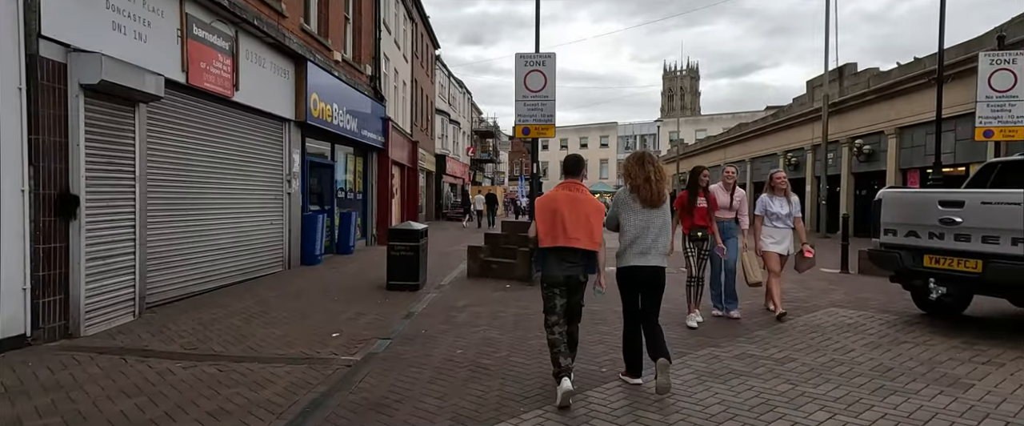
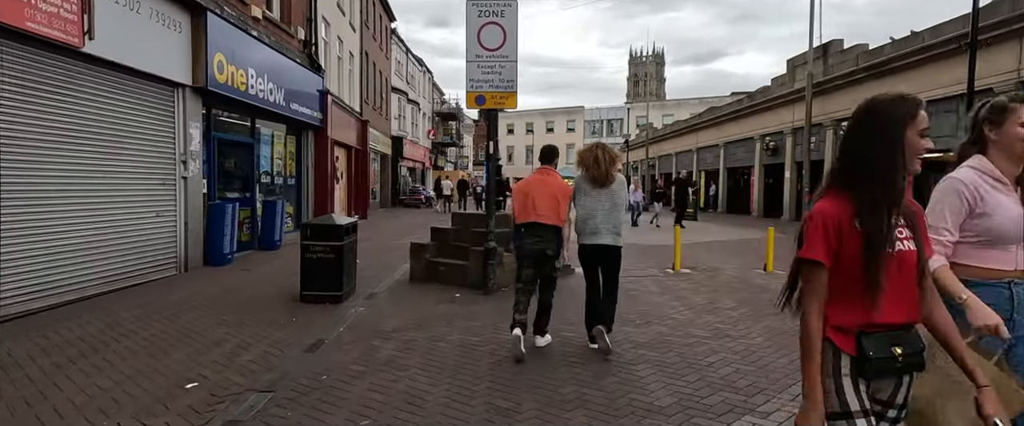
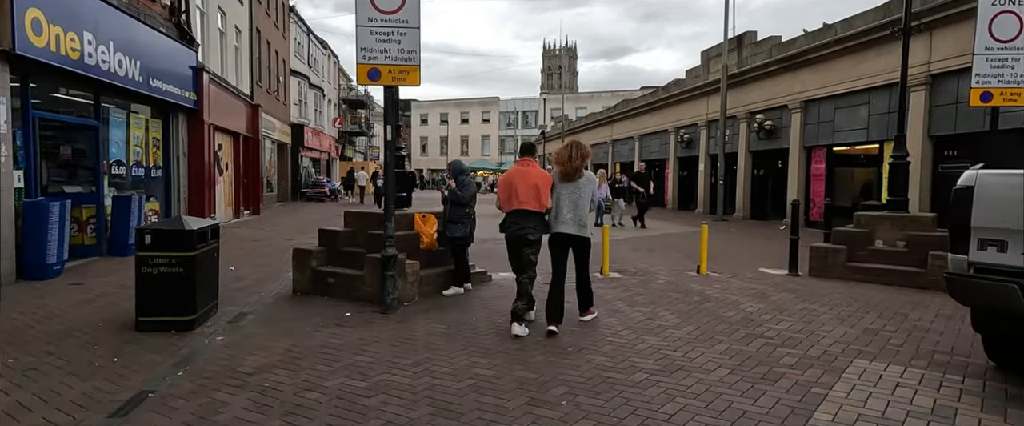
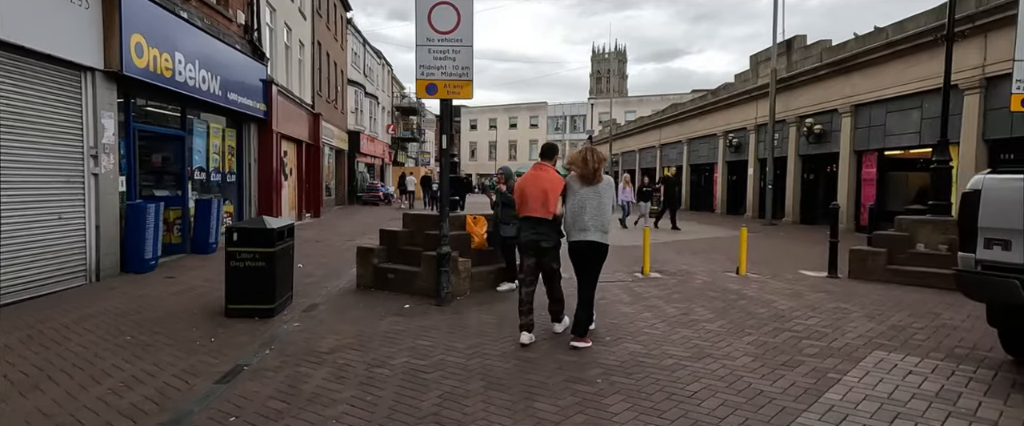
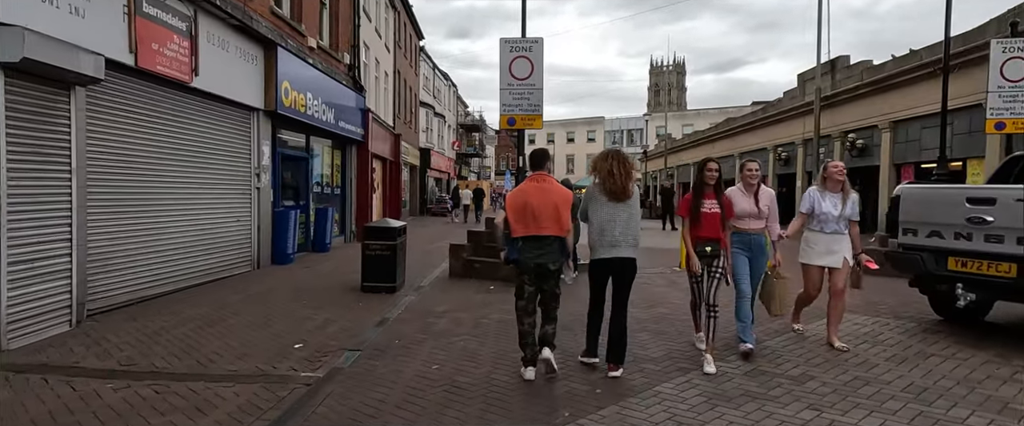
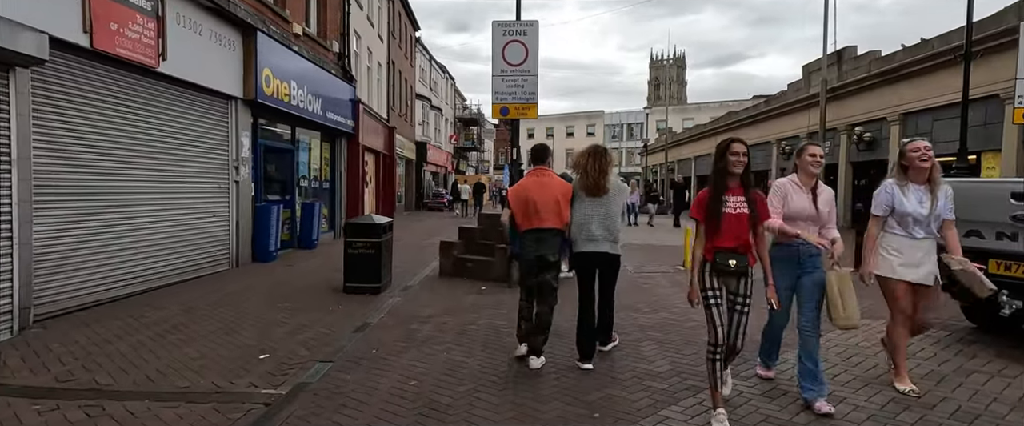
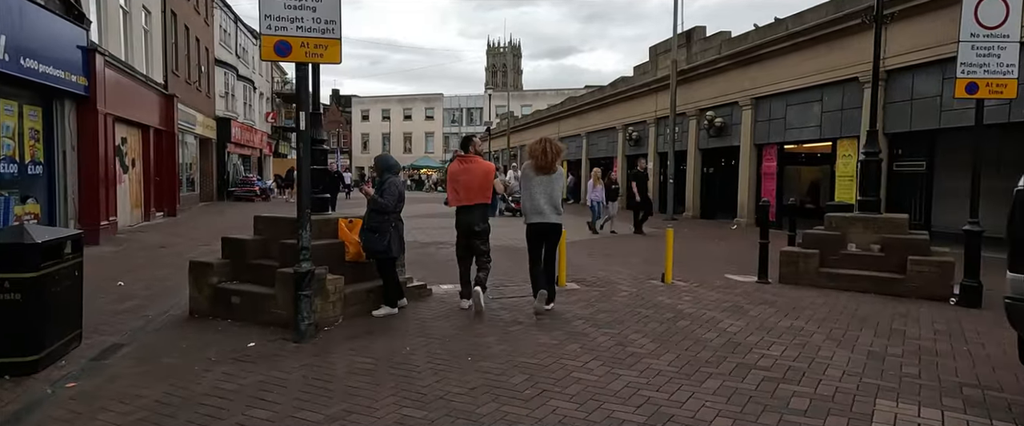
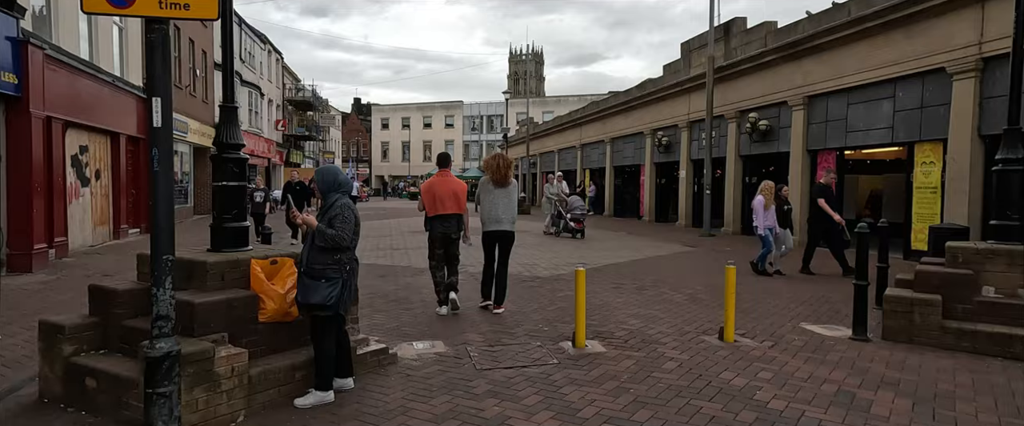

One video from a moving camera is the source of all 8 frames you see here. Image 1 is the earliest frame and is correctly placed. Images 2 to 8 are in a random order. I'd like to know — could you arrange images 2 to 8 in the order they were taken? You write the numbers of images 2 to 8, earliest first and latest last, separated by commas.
5, 6, 2, 4, 3, 7, 8
